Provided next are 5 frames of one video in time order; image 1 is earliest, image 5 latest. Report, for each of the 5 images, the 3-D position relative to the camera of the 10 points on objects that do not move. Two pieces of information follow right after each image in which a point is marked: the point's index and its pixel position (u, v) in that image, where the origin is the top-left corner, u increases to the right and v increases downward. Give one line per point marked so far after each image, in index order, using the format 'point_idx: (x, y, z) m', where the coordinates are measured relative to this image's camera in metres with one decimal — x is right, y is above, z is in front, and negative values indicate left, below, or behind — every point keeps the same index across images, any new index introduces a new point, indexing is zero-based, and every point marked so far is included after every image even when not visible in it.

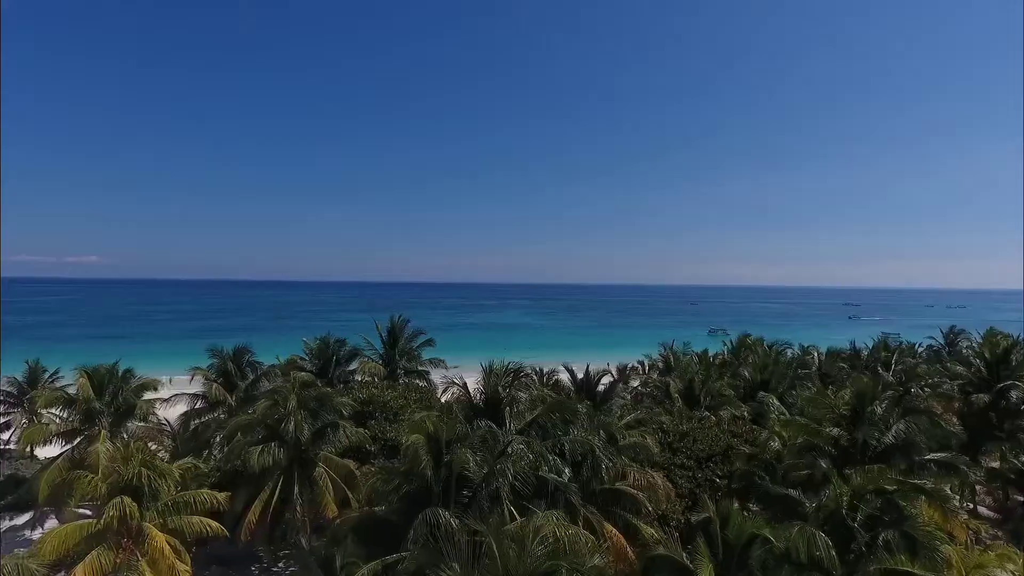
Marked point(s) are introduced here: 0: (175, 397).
0: (-12.0, -3.9, +17.9) m
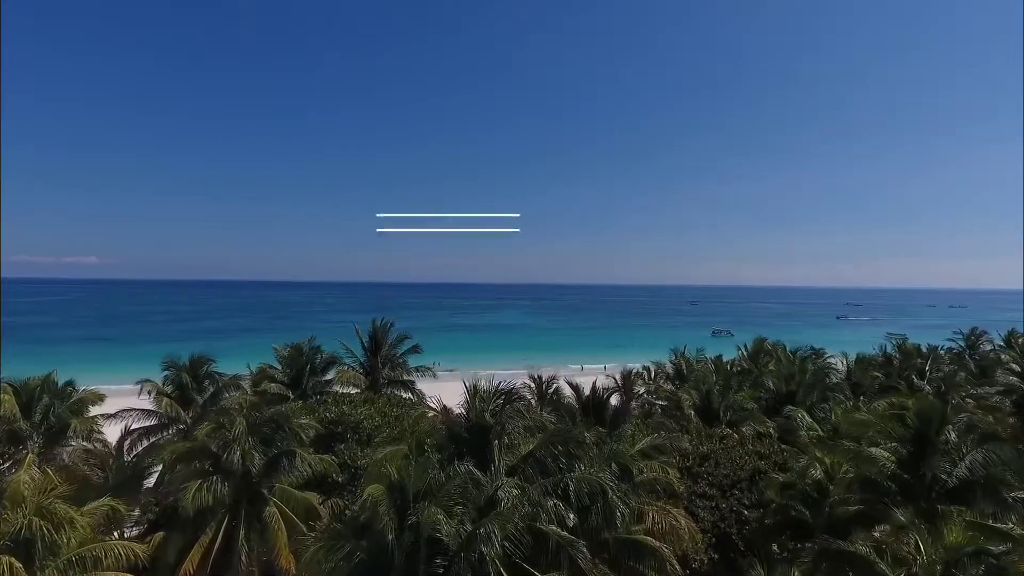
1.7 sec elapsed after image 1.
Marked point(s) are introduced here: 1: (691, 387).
0: (-12.1, -3.9, +15.7) m
1: (+6.7, -3.7, +19.0) m
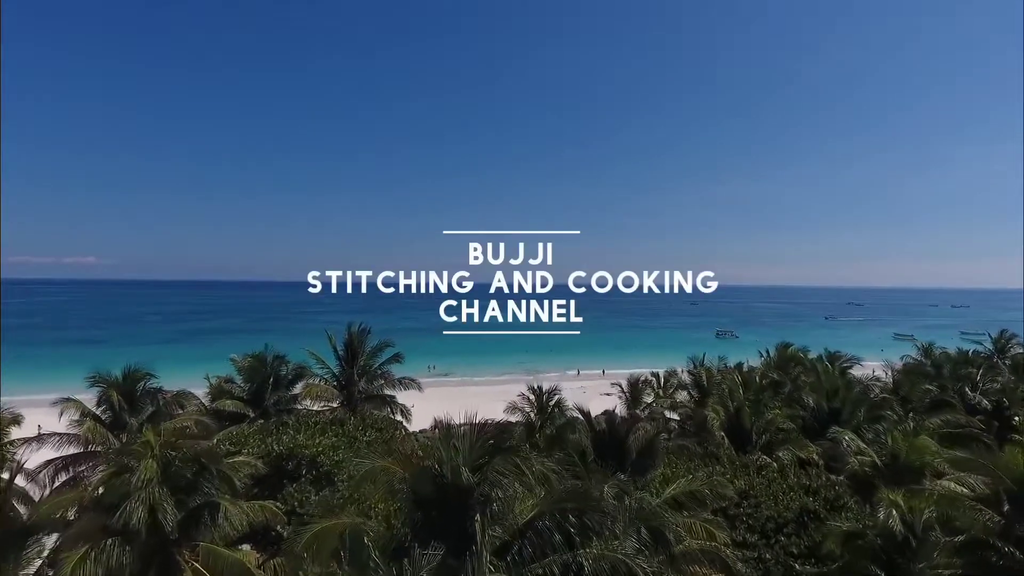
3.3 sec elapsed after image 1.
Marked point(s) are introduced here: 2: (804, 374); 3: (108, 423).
0: (-12.2, -3.9, +13.1) m
1: (+6.5, -3.7, +16.4) m
2: (+10.4, -3.1, +17.9) m
3: (-10.6, -3.5, +13.3) m
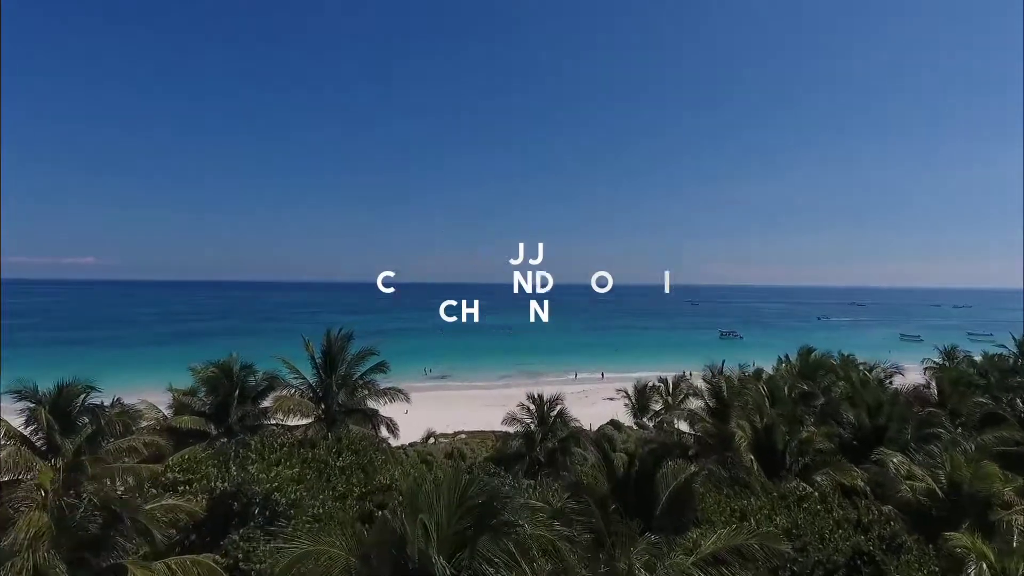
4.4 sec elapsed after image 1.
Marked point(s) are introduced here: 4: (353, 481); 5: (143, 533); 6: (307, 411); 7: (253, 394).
0: (-12.3, -3.9, +11.2) m
1: (+6.5, -3.7, +14.5) m
2: (+10.3, -3.1, +16.0) m
3: (-10.6, -3.5, +11.4) m
4: (-3.3, -4.0, +10.5) m
5: (-5.3, -3.5, +7.3) m
6: (-5.8, -3.5, +14.5) m
7: (-7.4, -3.0, +14.5) m
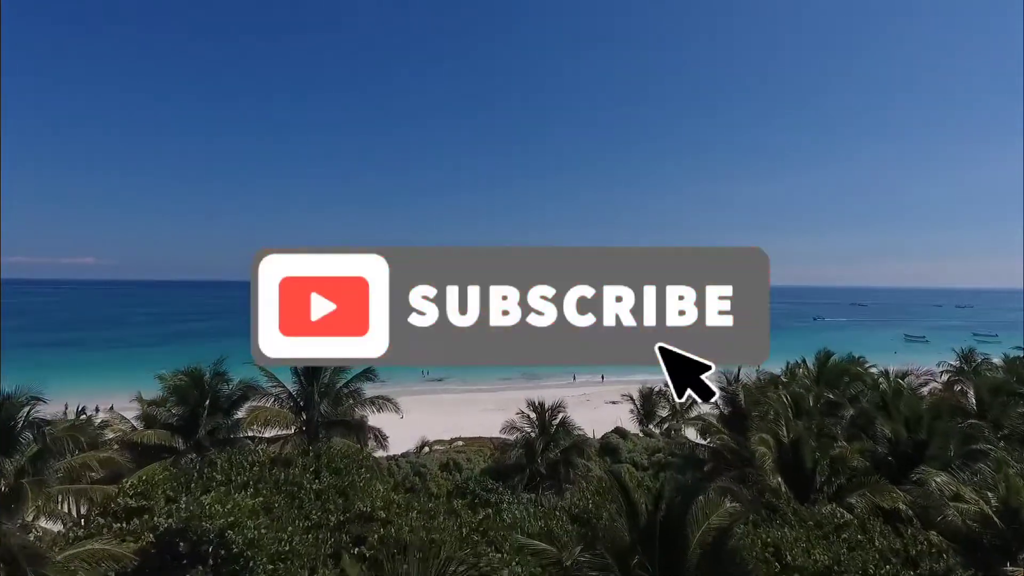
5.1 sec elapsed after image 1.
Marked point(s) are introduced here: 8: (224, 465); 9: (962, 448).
0: (-12.3, -3.9, +9.9) m
1: (+6.5, -3.7, +13.2) m
2: (+10.3, -3.1, +14.7) m
3: (-10.7, -3.5, +10.0) m
4: (-3.3, -4.0, +9.2) m
5: (-5.3, -3.5, +6.0) m
6: (-5.9, -3.5, +13.2) m
7: (-7.5, -3.0, +13.2) m
8: (-6.0, -3.7, +10.6) m
9: (+10.7, -3.8, +12.0) m
